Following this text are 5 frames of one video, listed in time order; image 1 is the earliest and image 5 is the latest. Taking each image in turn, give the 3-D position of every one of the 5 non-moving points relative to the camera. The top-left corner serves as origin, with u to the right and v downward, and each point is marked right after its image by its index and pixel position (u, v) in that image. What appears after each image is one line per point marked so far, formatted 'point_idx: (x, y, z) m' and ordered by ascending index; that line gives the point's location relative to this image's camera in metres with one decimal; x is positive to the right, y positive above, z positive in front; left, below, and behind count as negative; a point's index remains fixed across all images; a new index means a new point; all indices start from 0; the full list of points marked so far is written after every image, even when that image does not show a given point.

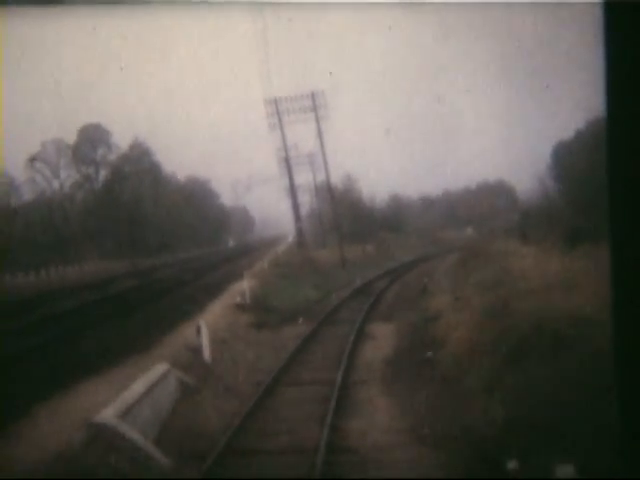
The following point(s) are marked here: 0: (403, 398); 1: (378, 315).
0: (+0.2, -0.3, +2.5) m
1: (+0.1, -0.2, +2.5) m
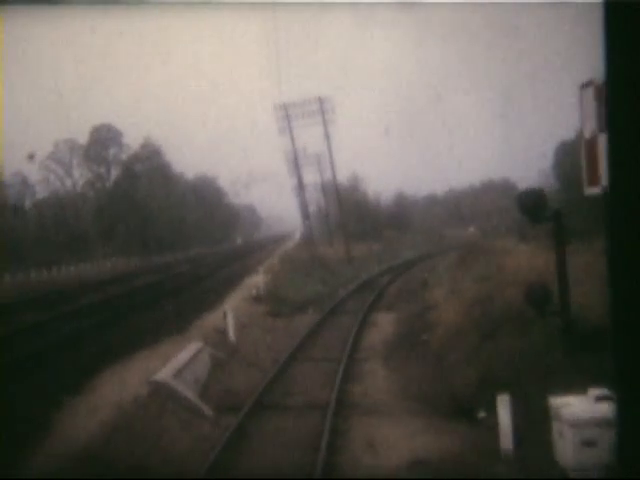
0: (+0.2, -0.3, +2.9) m
1: (+0.1, -0.2, +2.9) m
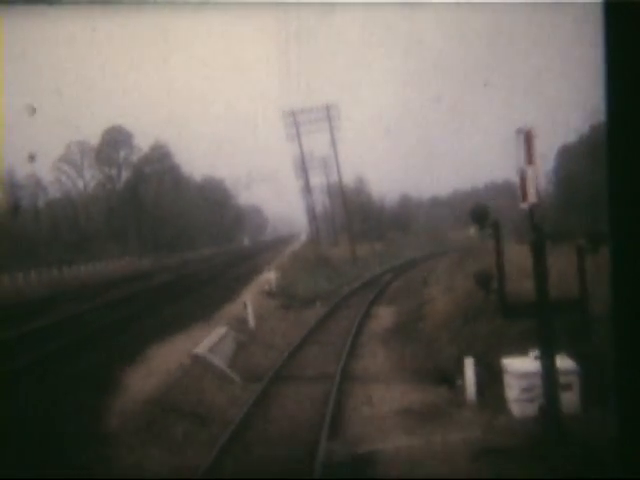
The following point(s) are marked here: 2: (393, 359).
0: (+0.2, -0.3, +3.3) m
1: (+0.2, -0.2, +3.4) m
2: (+0.2, -0.3, +3.3) m
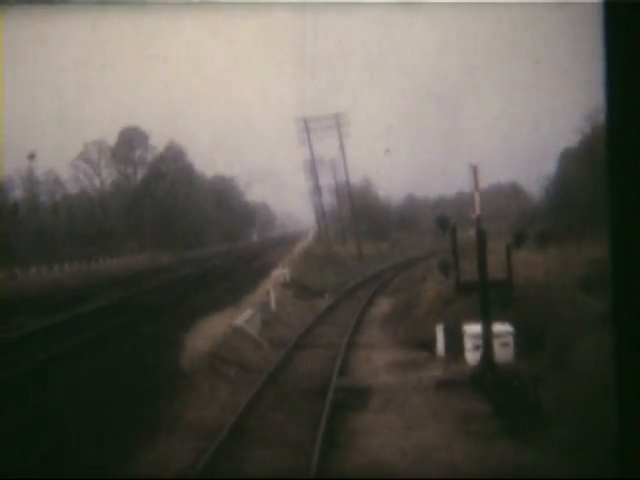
0: (+0.2, -0.3, +4.0) m
1: (+0.2, -0.2, +4.1) m
2: (+0.2, -0.3, +4.0) m
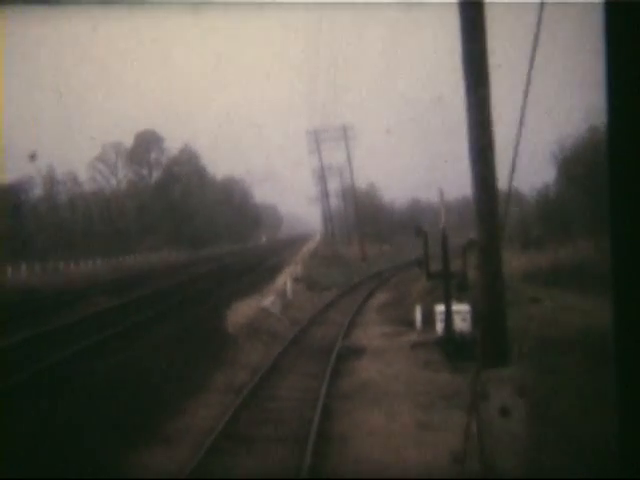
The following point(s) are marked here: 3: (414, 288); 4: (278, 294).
0: (+0.3, -0.3, +4.9) m
1: (+0.2, -0.2, +5.0) m
2: (+0.2, -0.3, +4.9) m
3: (+0.4, -0.2, +4.9) m
4: (-0.2, -0.3, +4.9) m
